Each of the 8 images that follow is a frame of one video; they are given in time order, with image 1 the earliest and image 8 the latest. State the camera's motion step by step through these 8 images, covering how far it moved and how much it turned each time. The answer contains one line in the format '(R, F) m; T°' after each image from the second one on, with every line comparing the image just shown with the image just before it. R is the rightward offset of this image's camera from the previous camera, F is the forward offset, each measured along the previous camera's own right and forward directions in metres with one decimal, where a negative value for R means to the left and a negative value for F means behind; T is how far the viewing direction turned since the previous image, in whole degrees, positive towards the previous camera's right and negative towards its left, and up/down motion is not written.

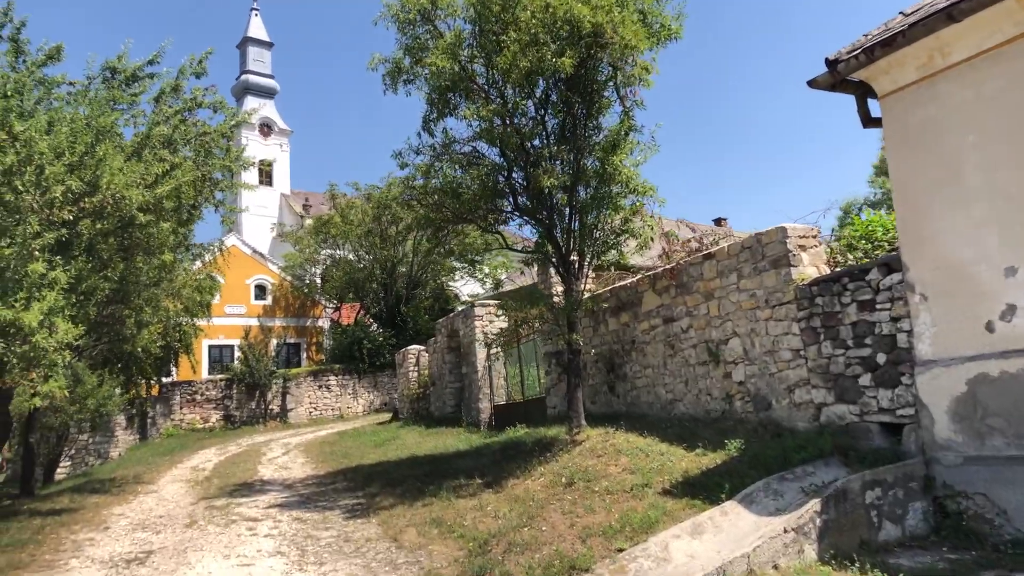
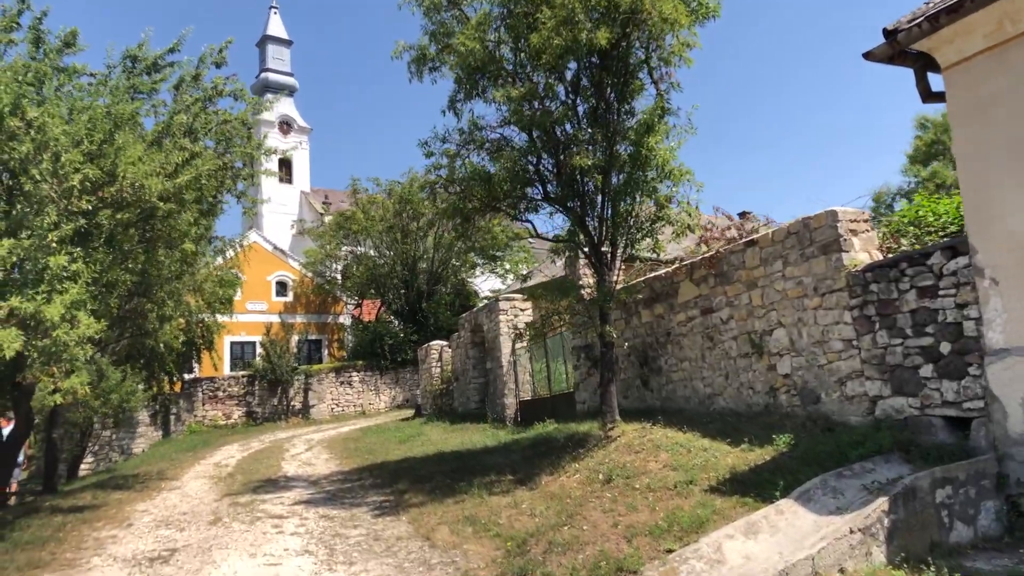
(-0.1, +0.3) m; -1°
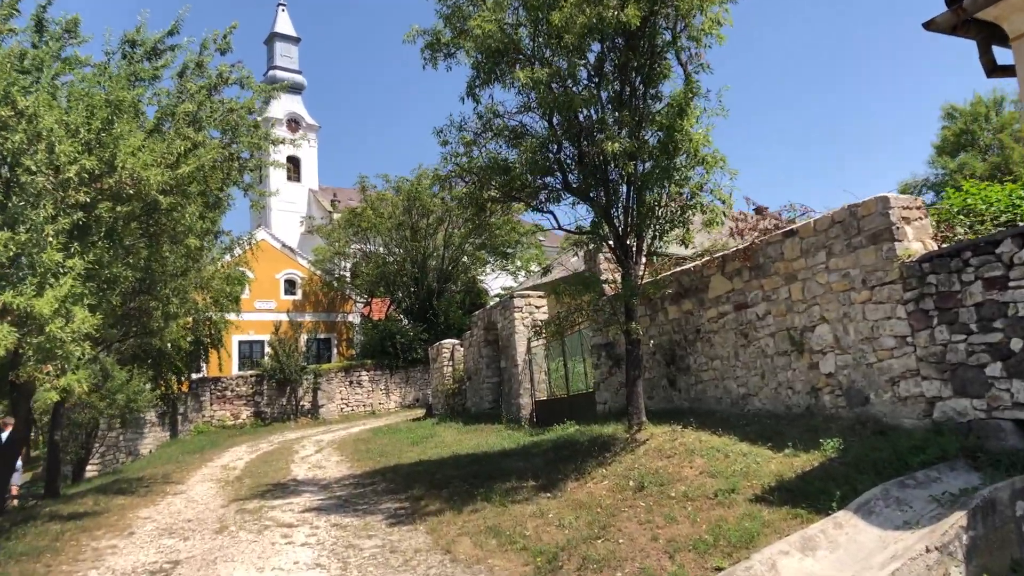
(-0.1, +0.4) m; -1°
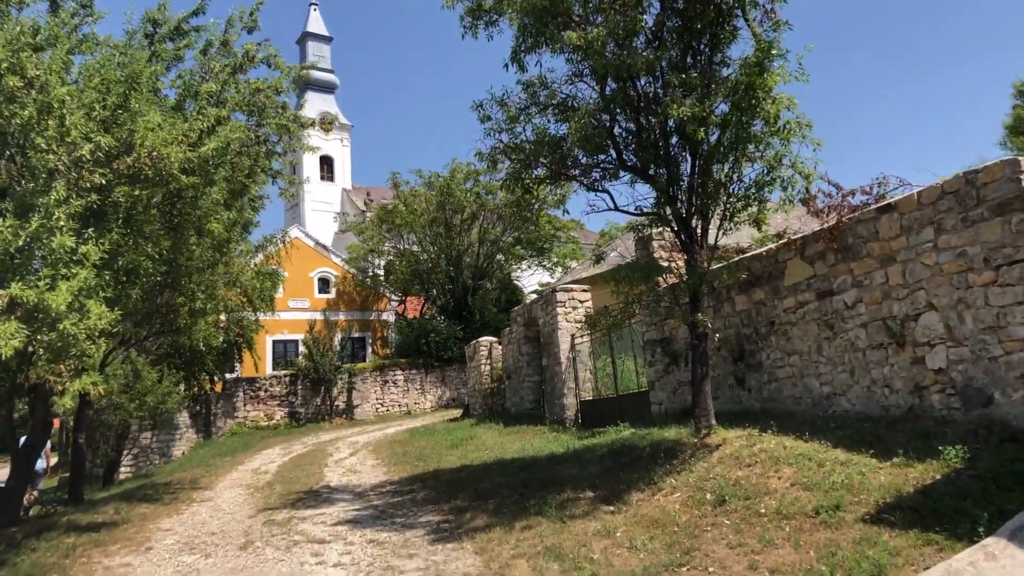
(-0.2, +0.8) m; -2°
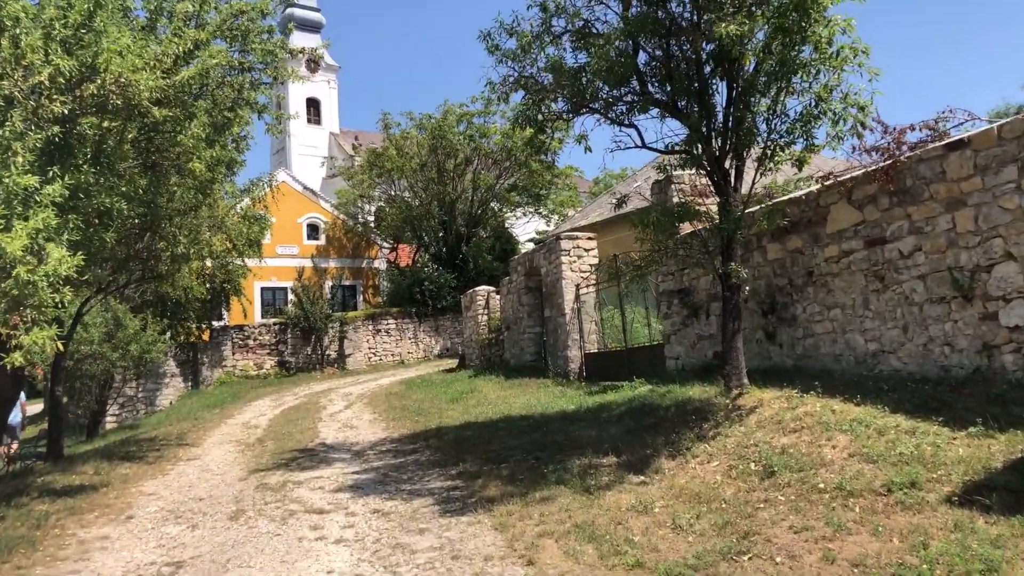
(-0.2, +0.7) m; +1°
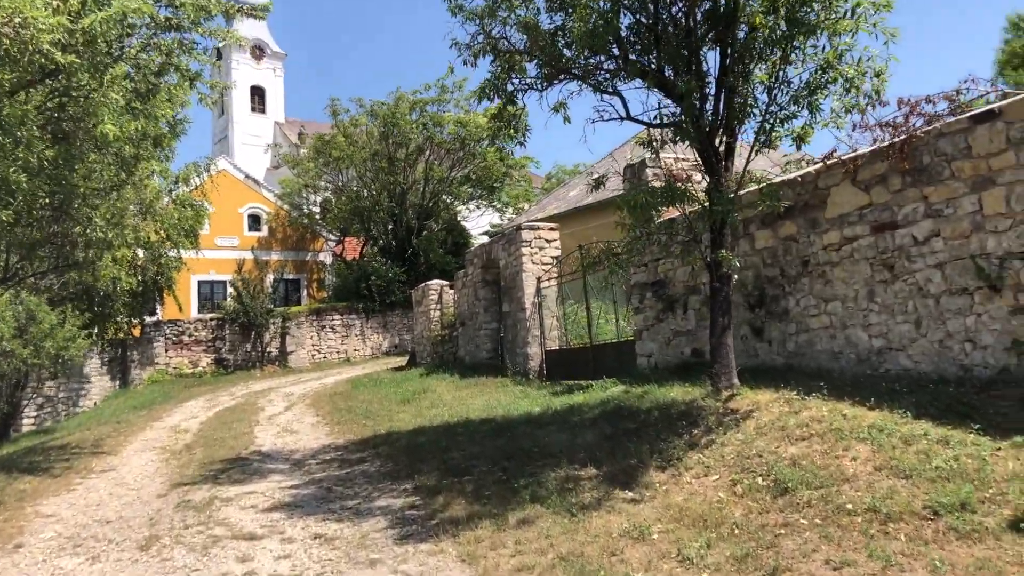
(-0.1, +0.8) m; +4°
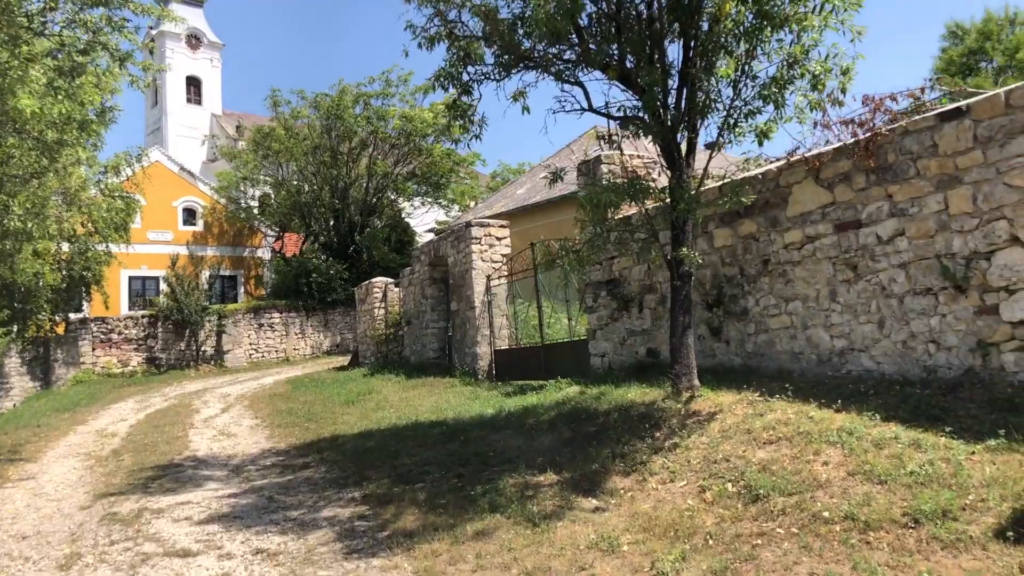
(-0.1, +0.3) m; +4°
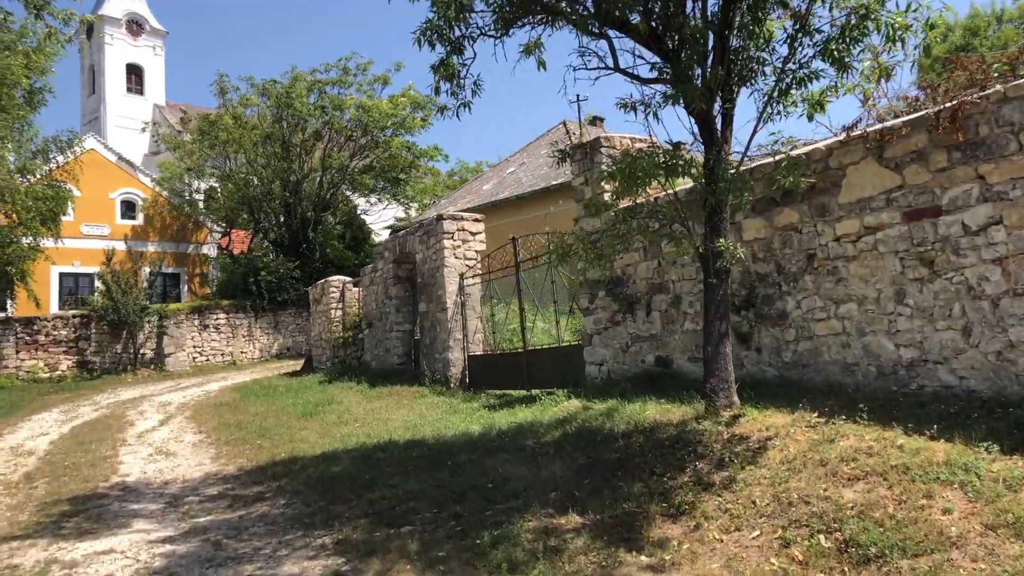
(-0.3, +1.0) m; +4°
